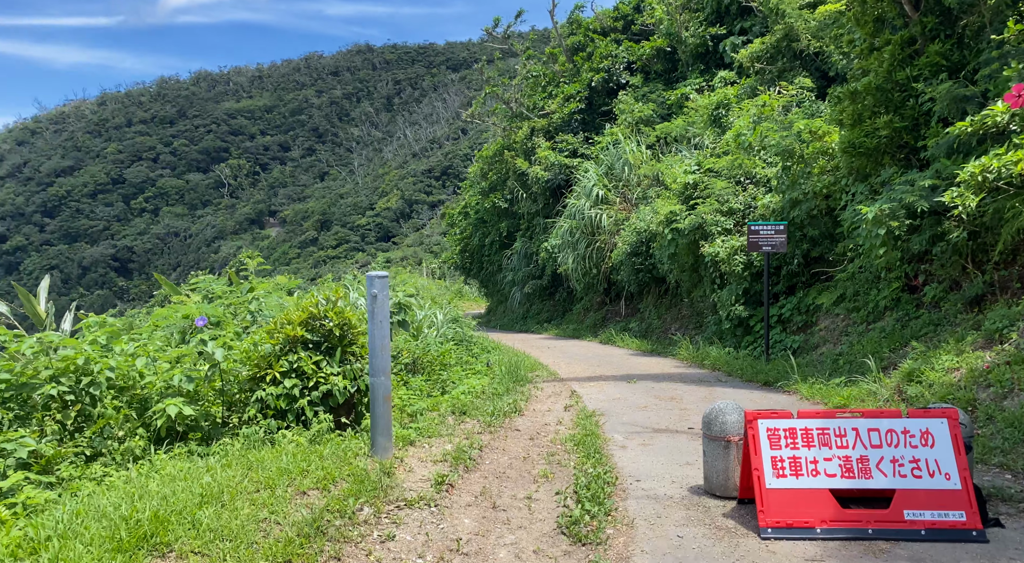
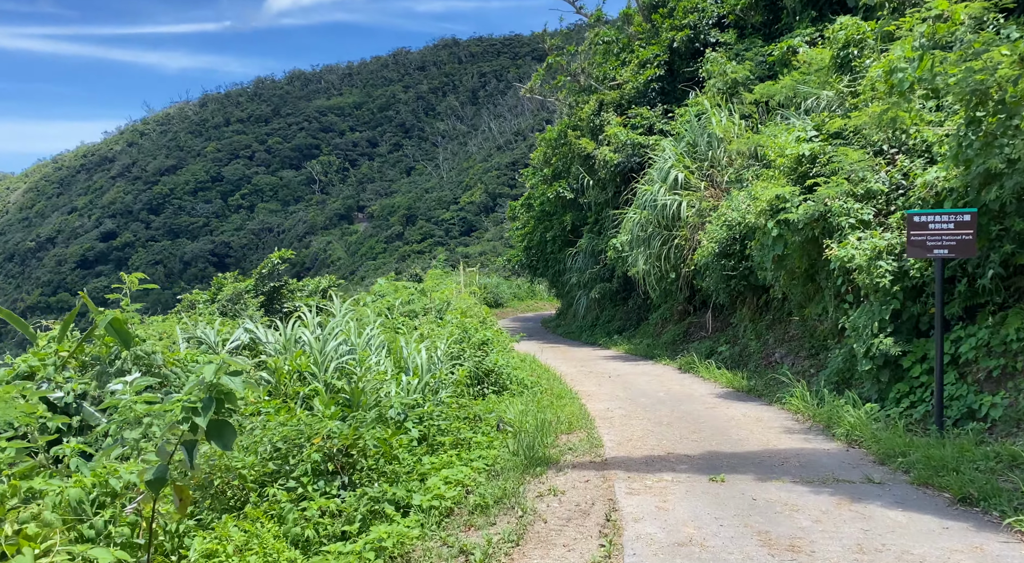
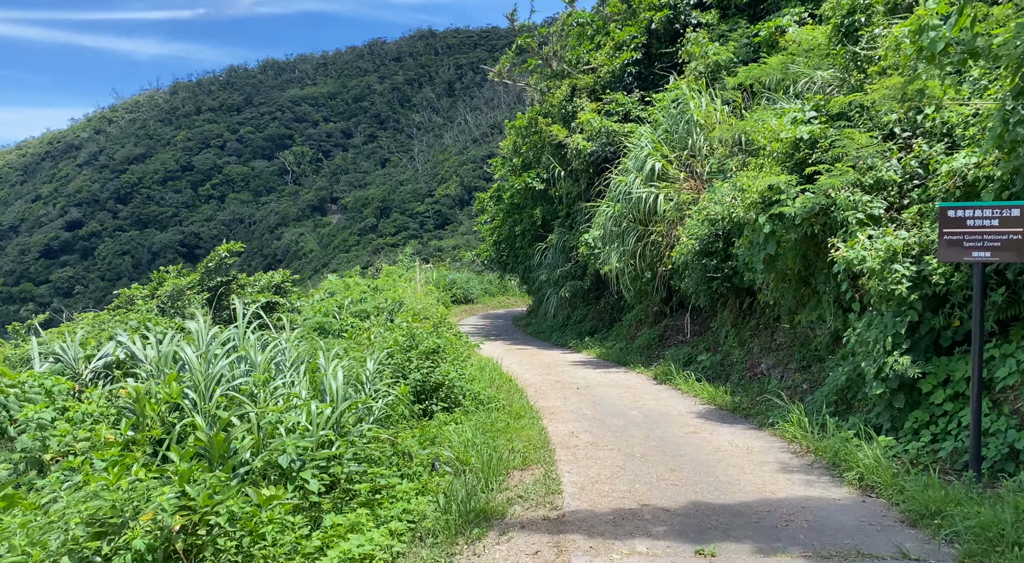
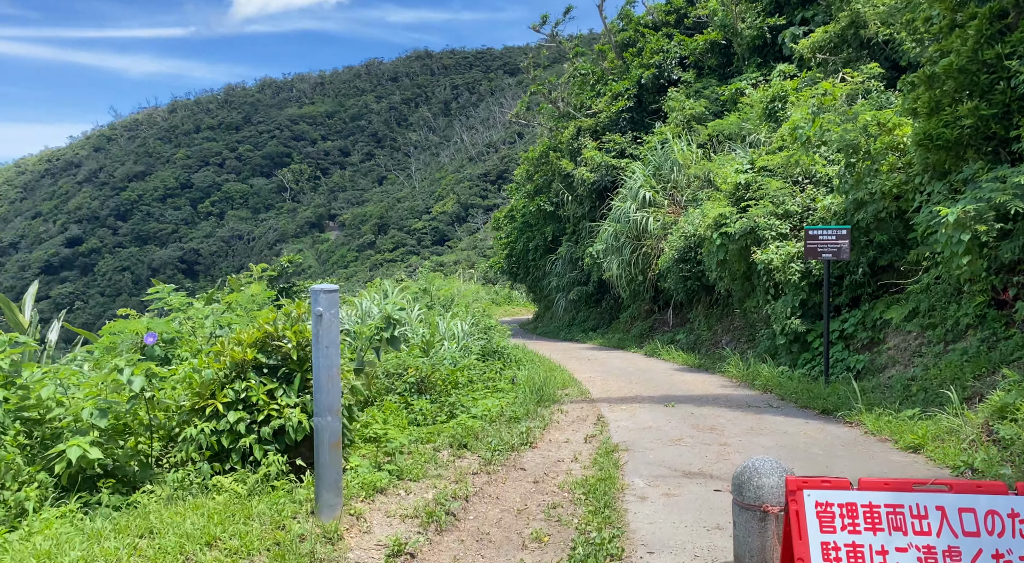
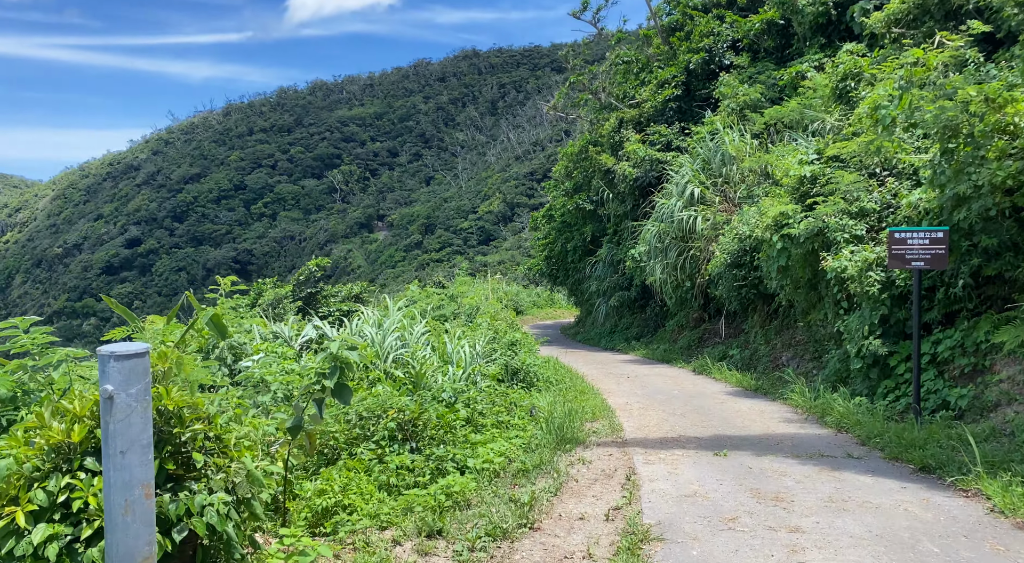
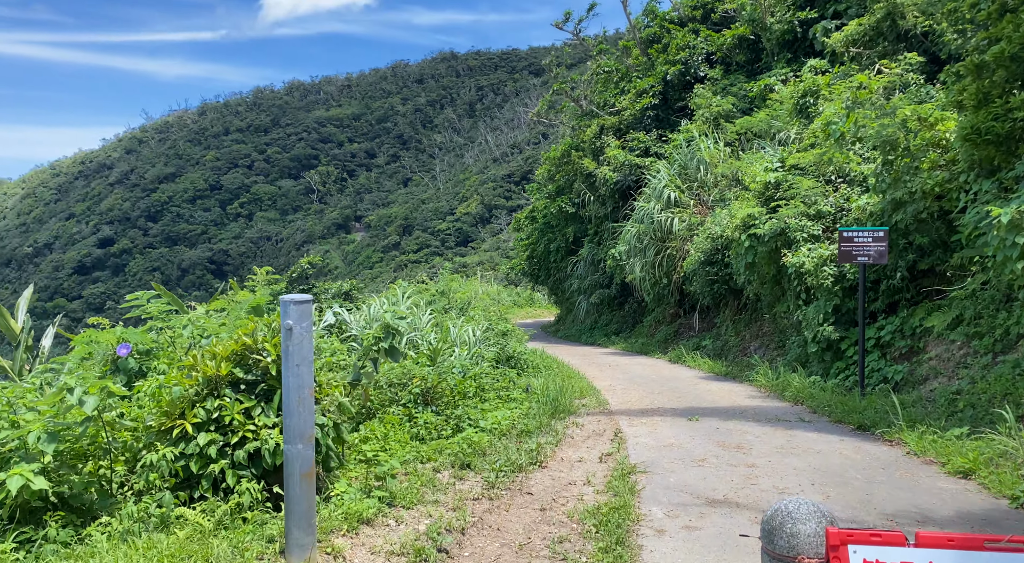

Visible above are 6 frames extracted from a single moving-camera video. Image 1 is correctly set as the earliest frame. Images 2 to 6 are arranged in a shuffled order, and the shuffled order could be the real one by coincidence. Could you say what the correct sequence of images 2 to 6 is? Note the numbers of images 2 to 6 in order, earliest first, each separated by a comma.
4, 6, 5, 2, 3
